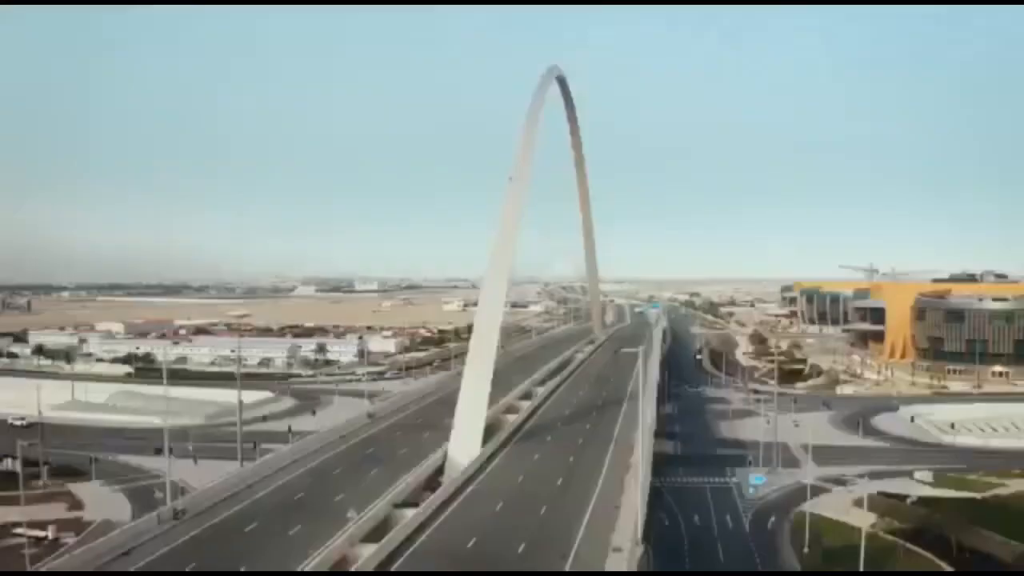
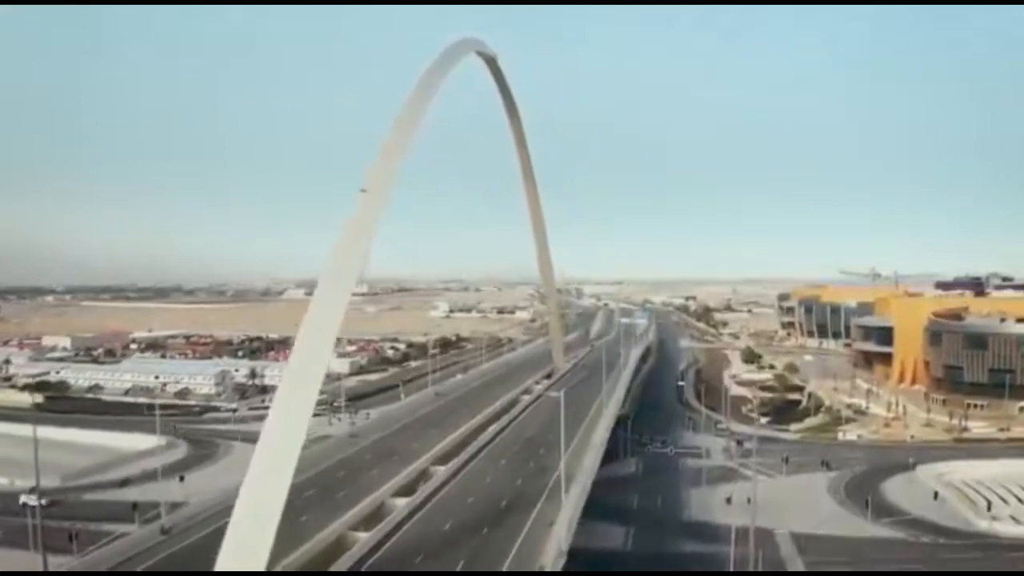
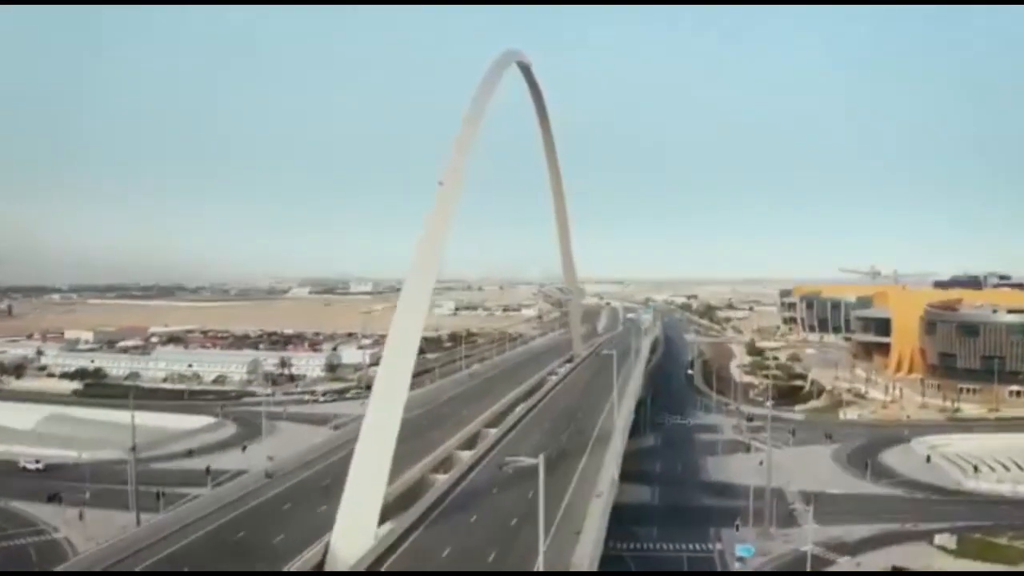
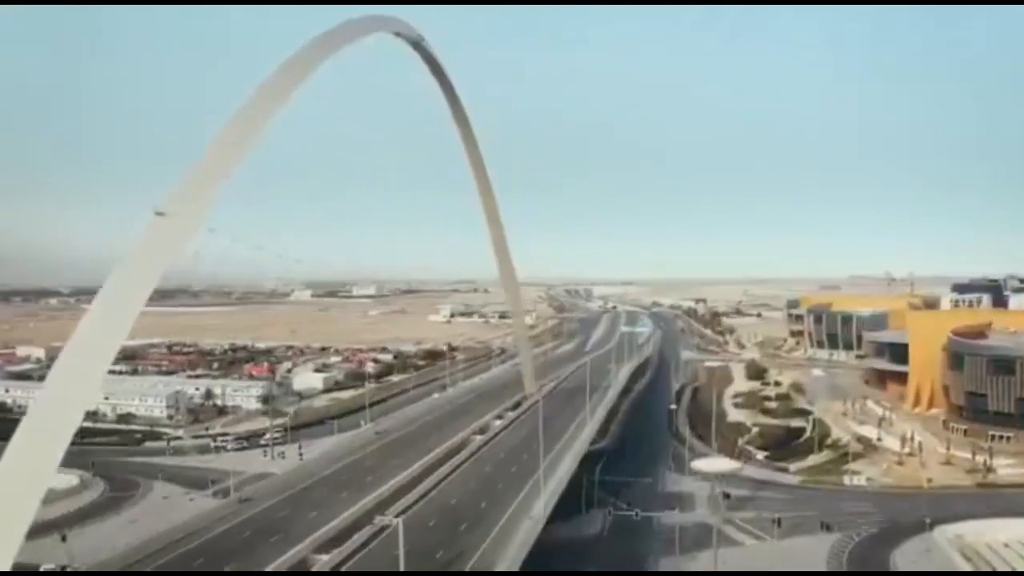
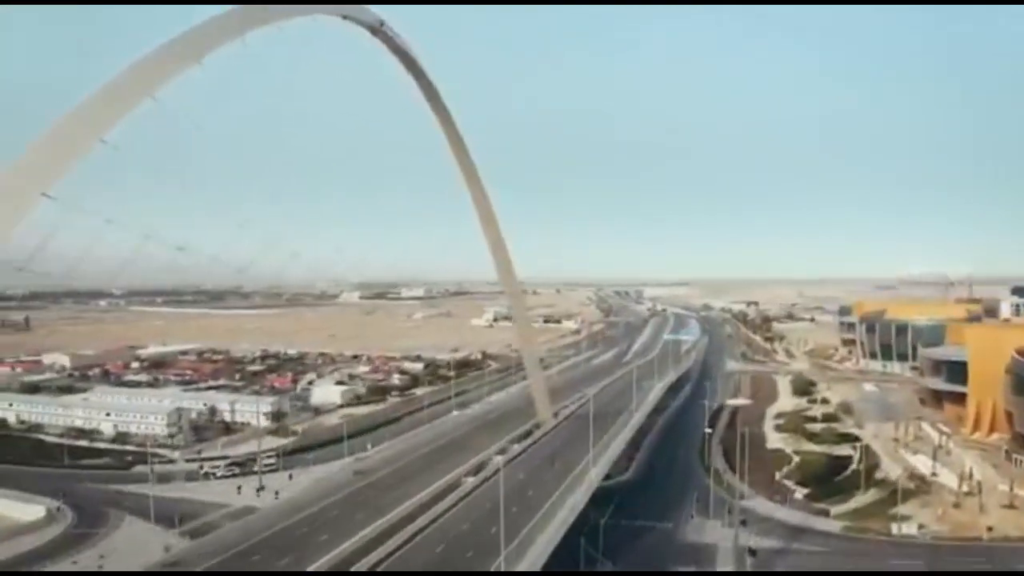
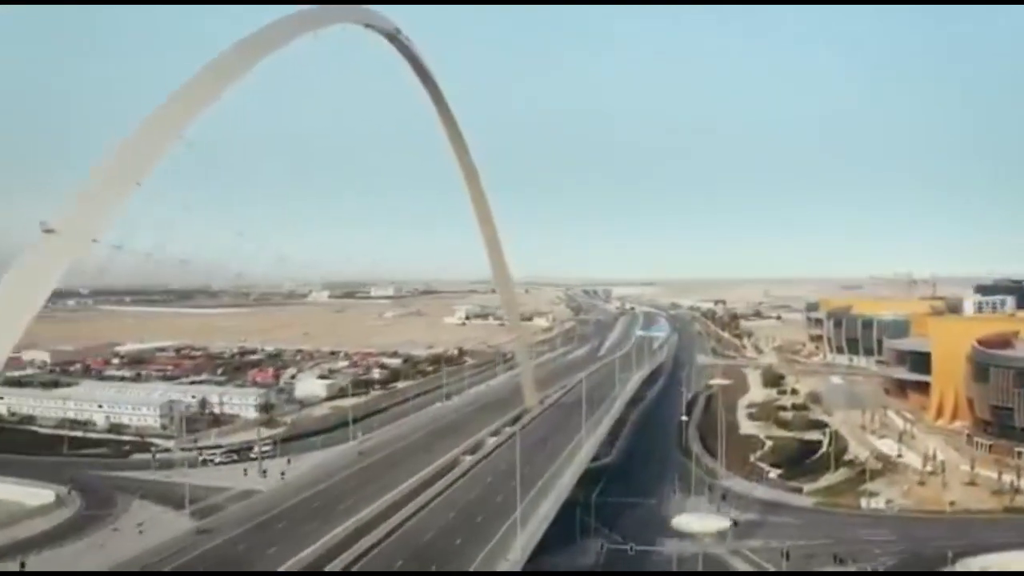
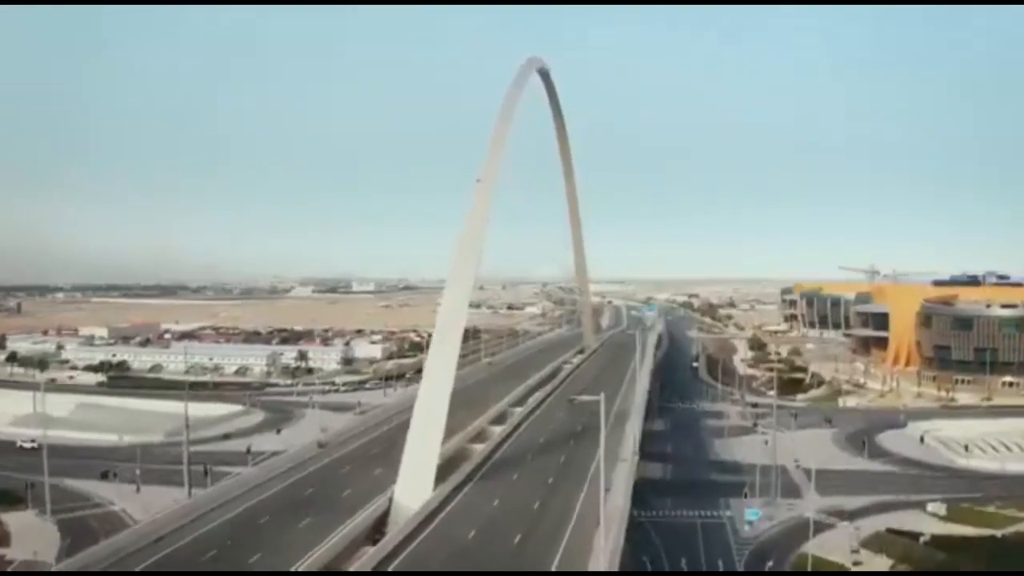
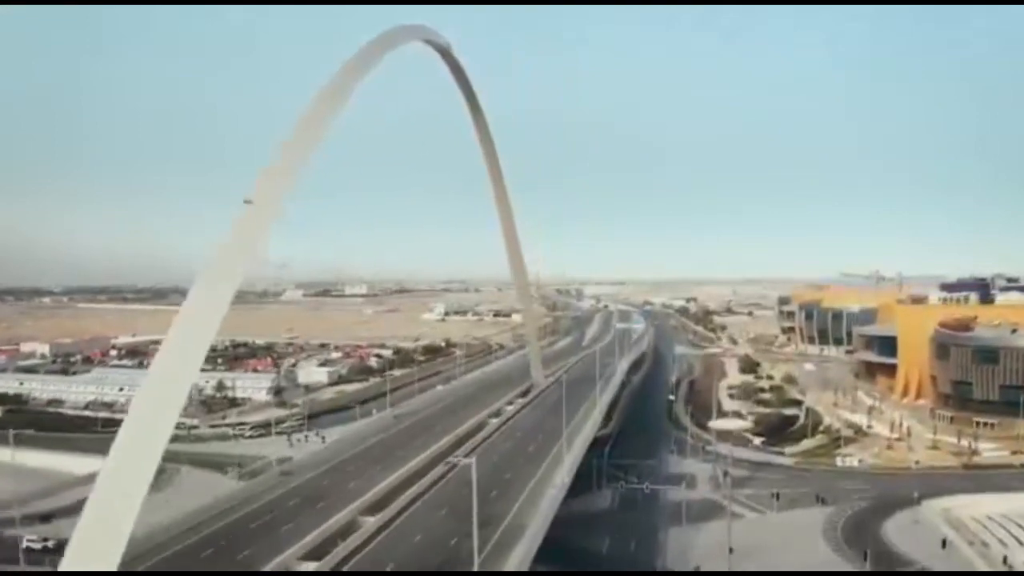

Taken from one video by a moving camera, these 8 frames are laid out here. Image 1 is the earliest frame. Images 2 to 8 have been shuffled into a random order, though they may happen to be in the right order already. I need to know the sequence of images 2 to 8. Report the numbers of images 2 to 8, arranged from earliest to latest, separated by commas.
7, 3, 2, 8, 4, 6, 5
